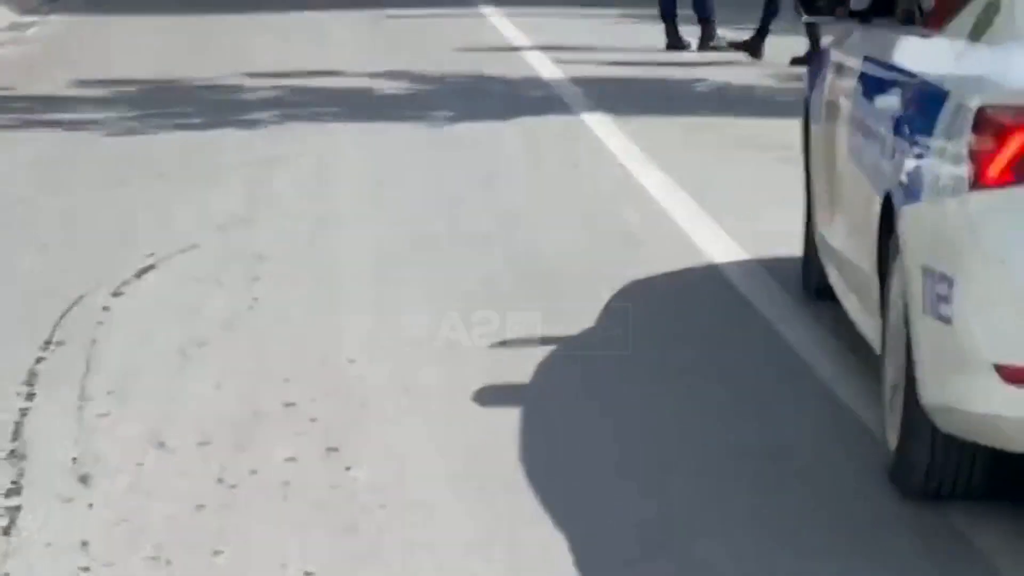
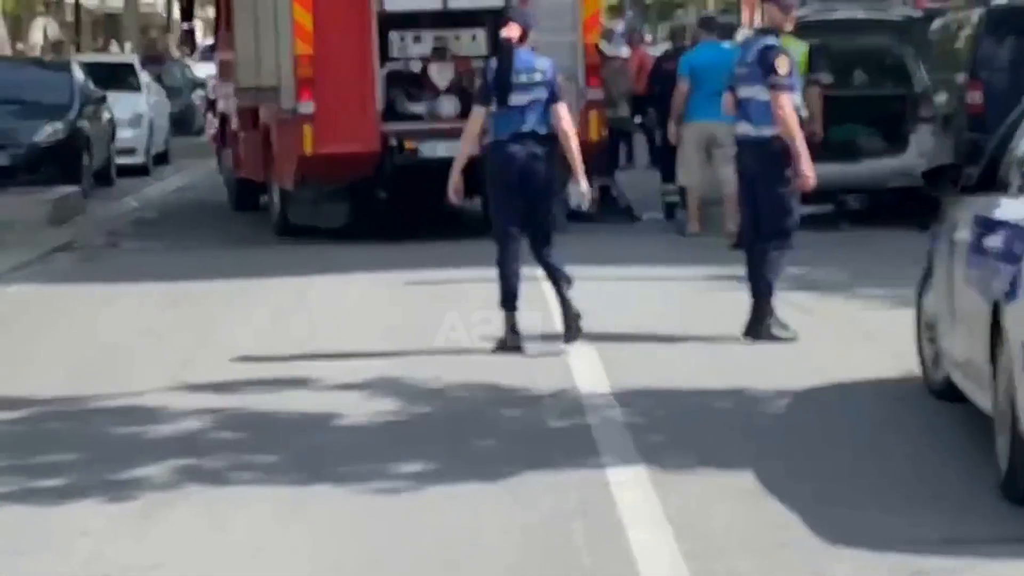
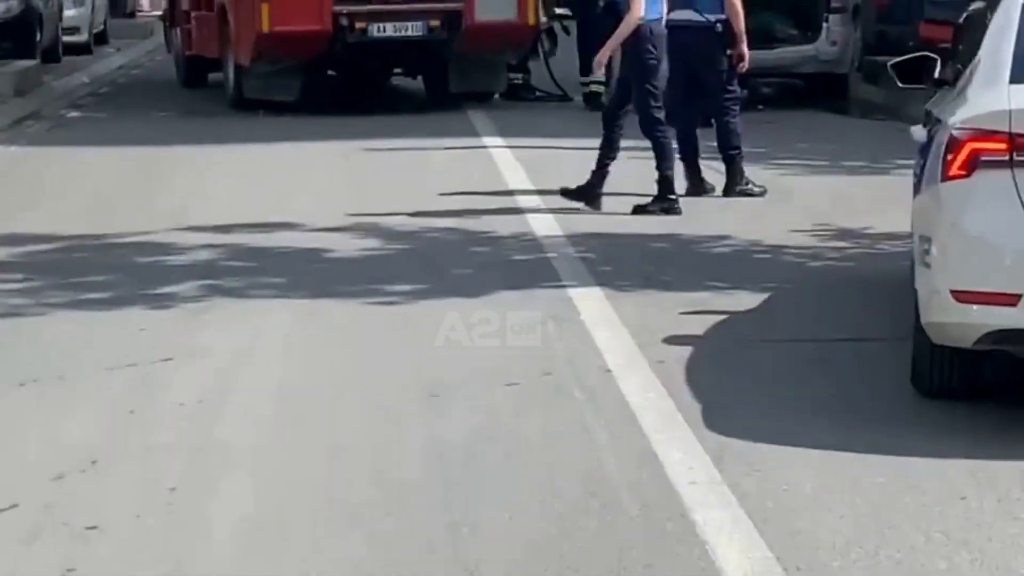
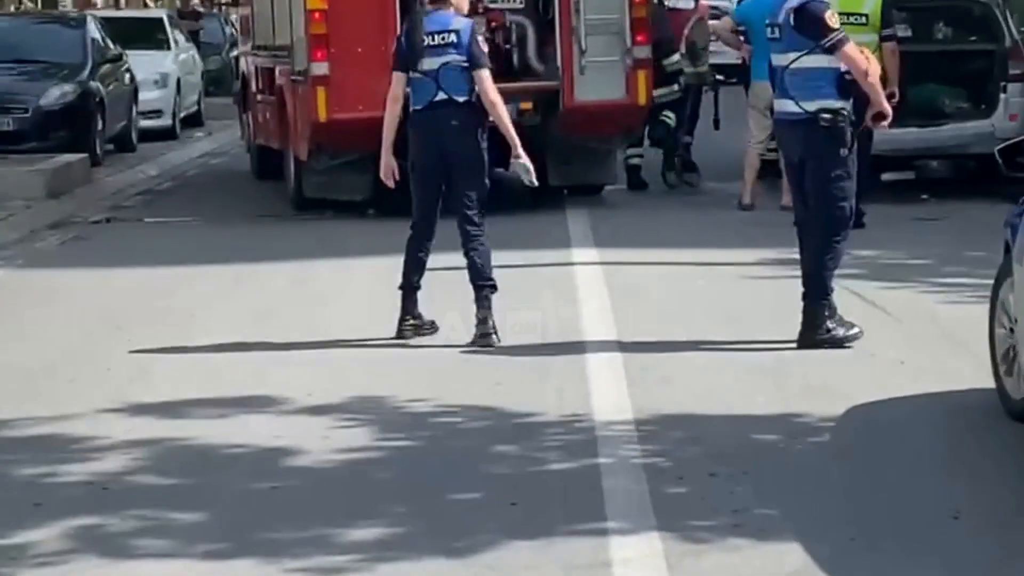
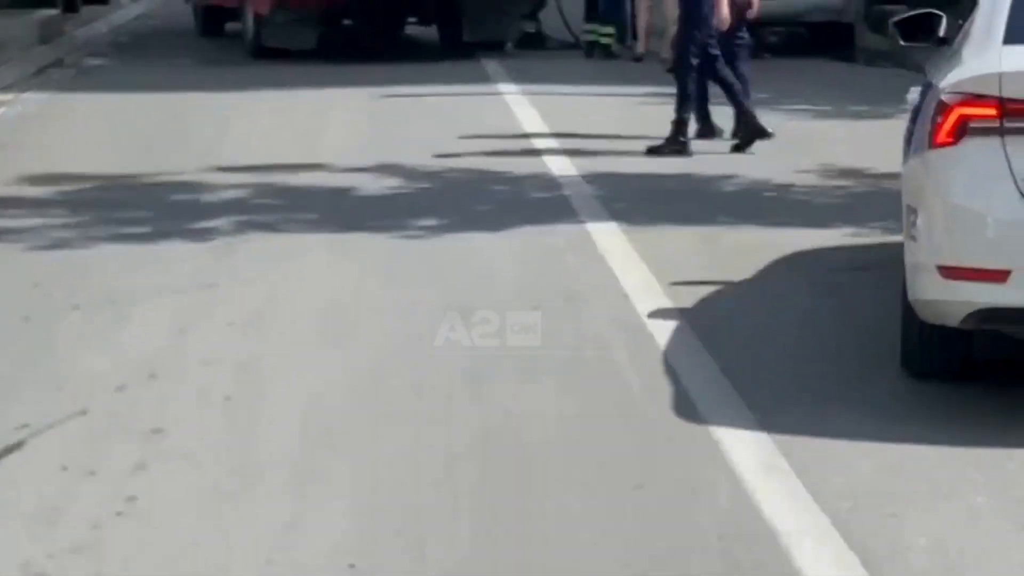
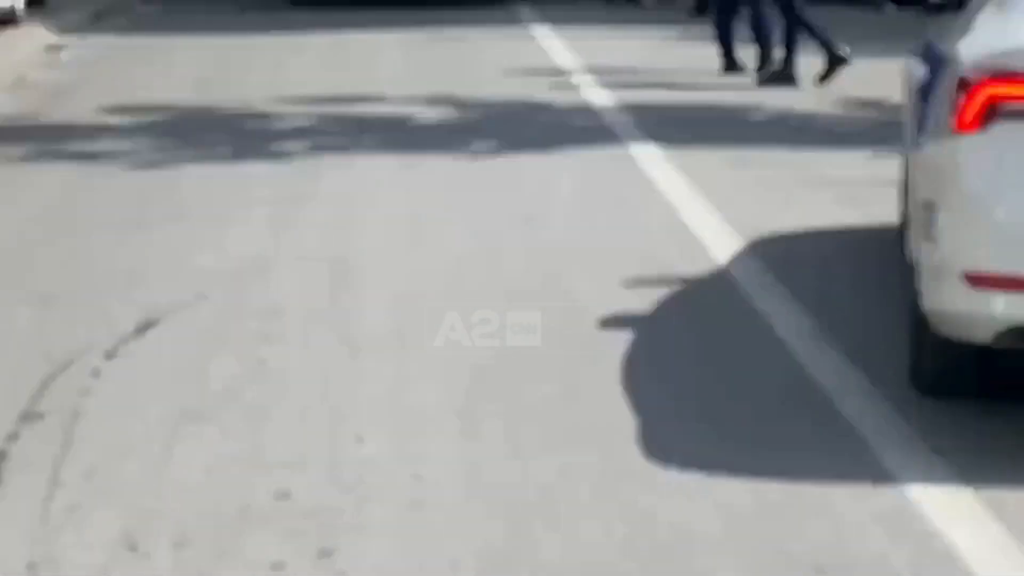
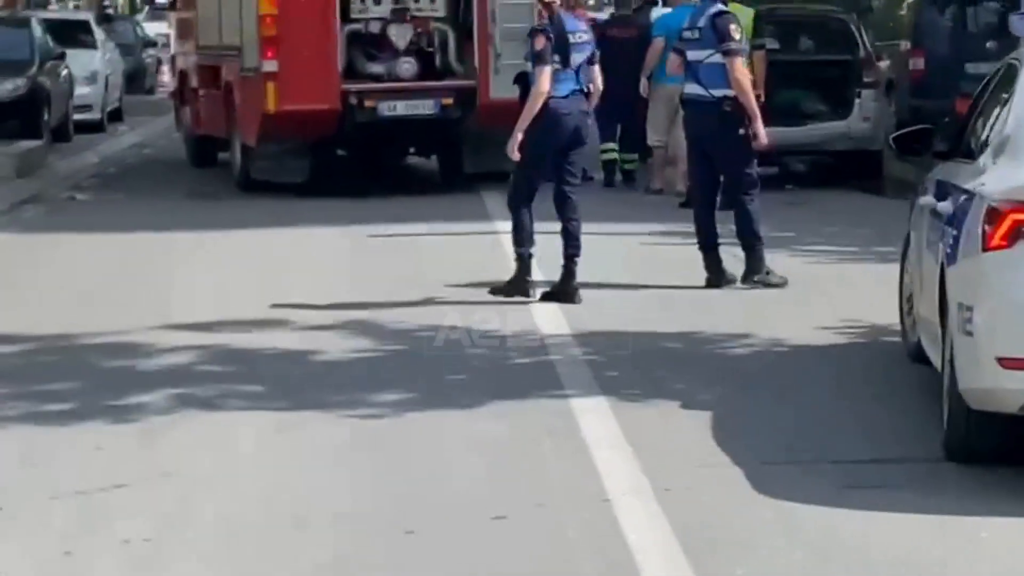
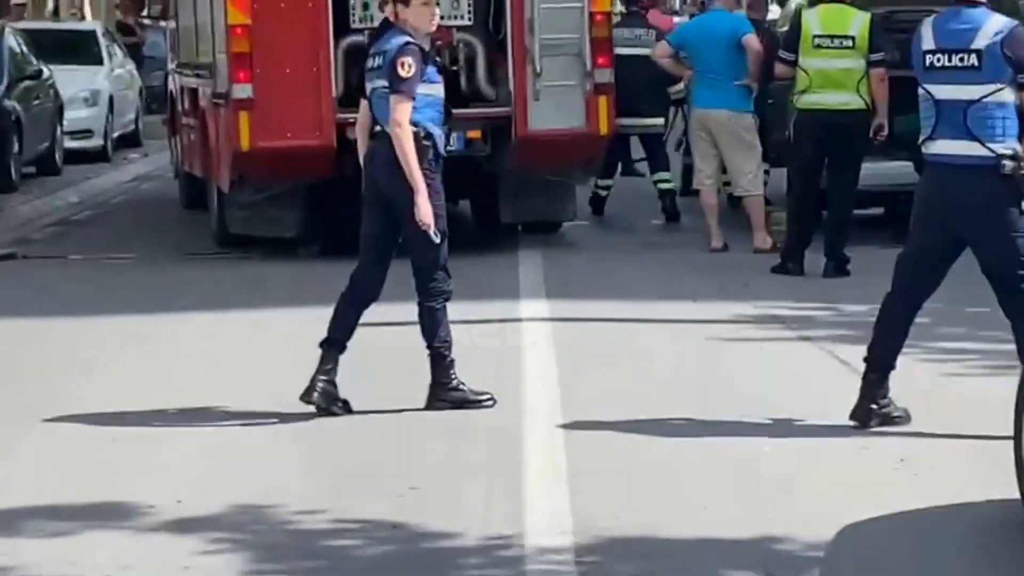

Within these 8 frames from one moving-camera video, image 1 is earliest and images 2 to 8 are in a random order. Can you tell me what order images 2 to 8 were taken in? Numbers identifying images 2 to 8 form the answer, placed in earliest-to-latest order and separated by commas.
6, 5, 3, 7, 2, 4, 8
